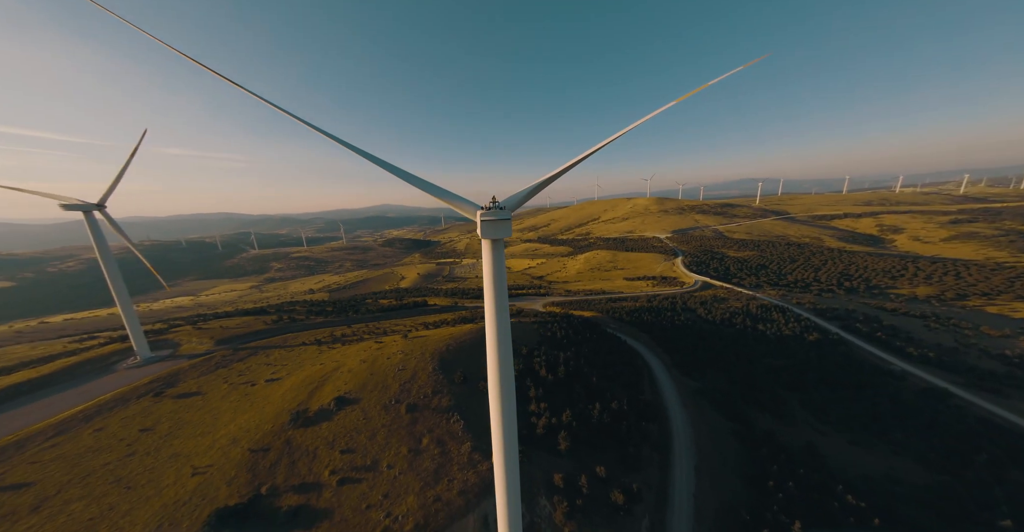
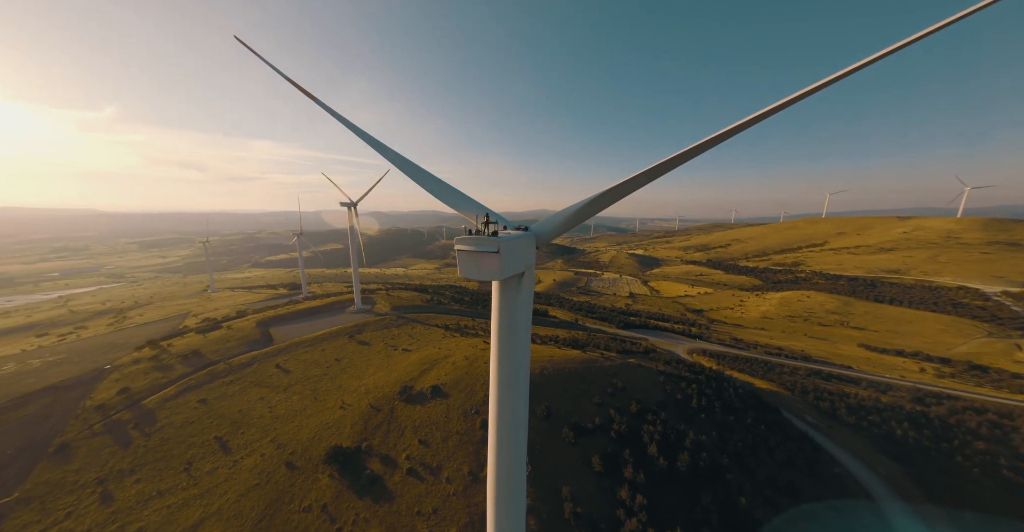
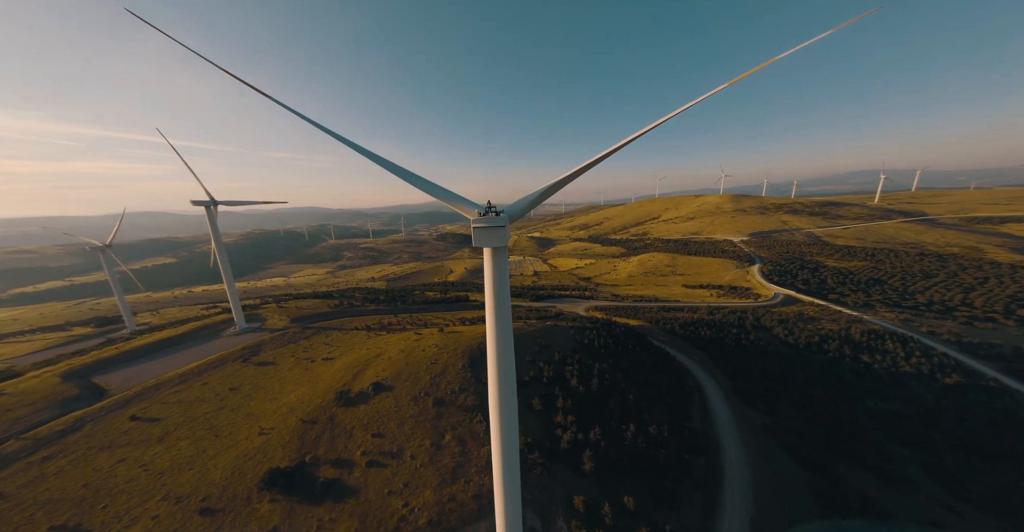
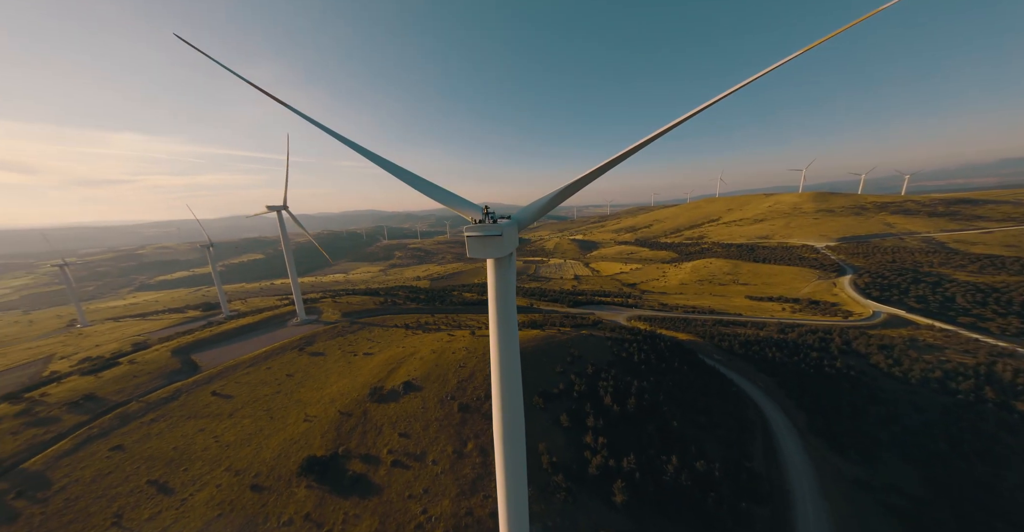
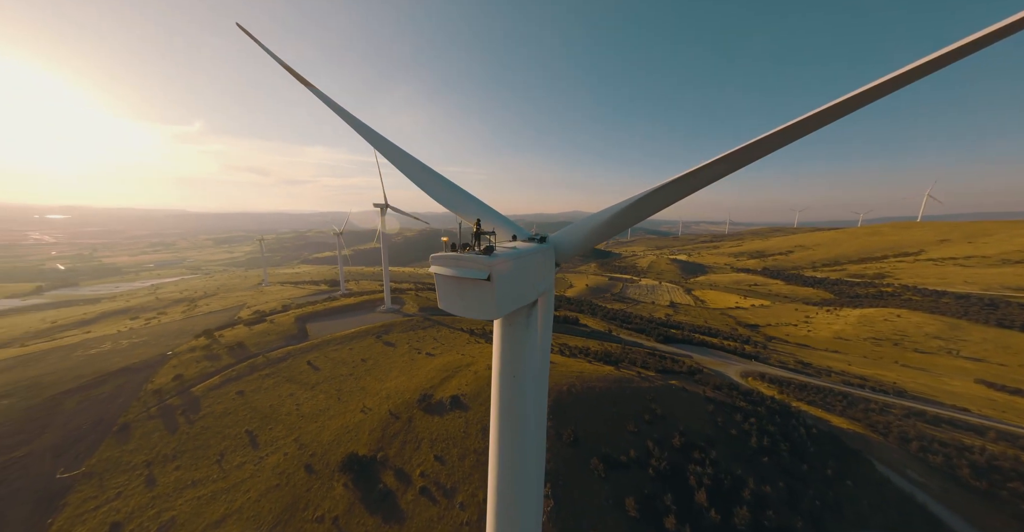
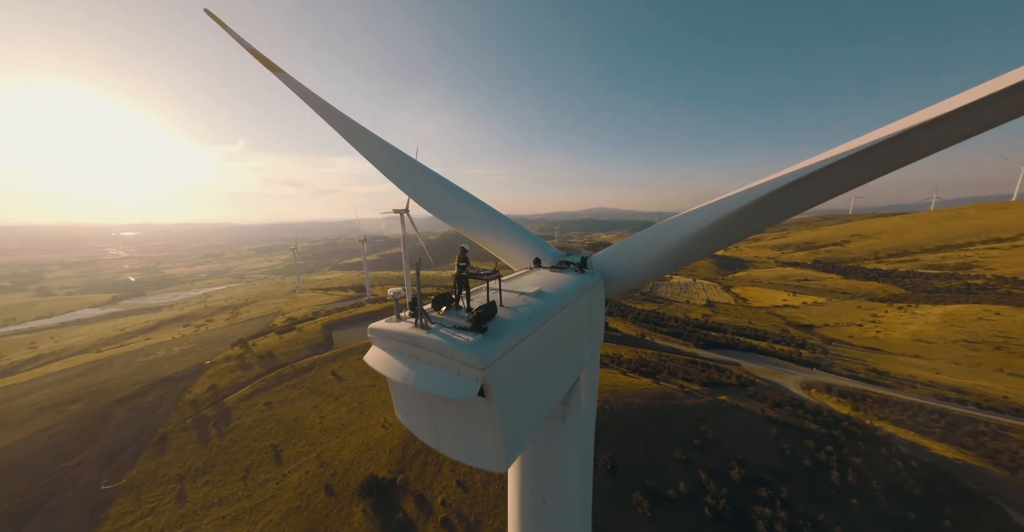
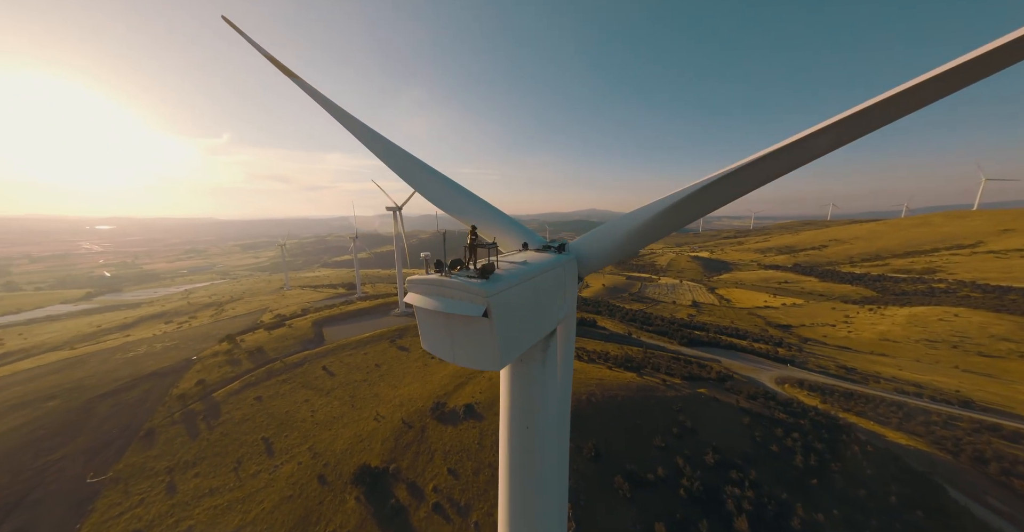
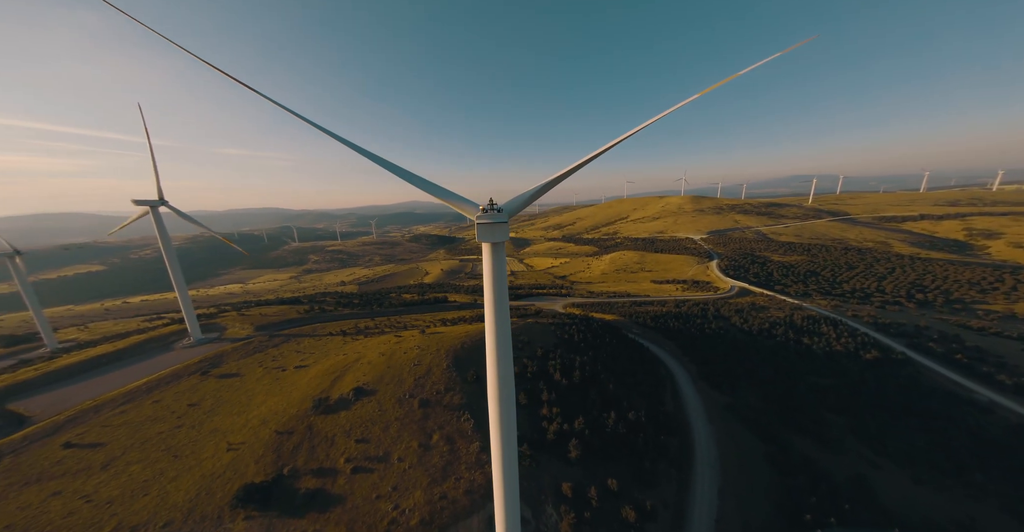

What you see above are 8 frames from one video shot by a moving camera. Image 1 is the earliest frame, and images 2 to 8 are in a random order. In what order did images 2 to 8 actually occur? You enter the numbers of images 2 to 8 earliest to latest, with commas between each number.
8, 3, 4, 2, 5, 7, 6
